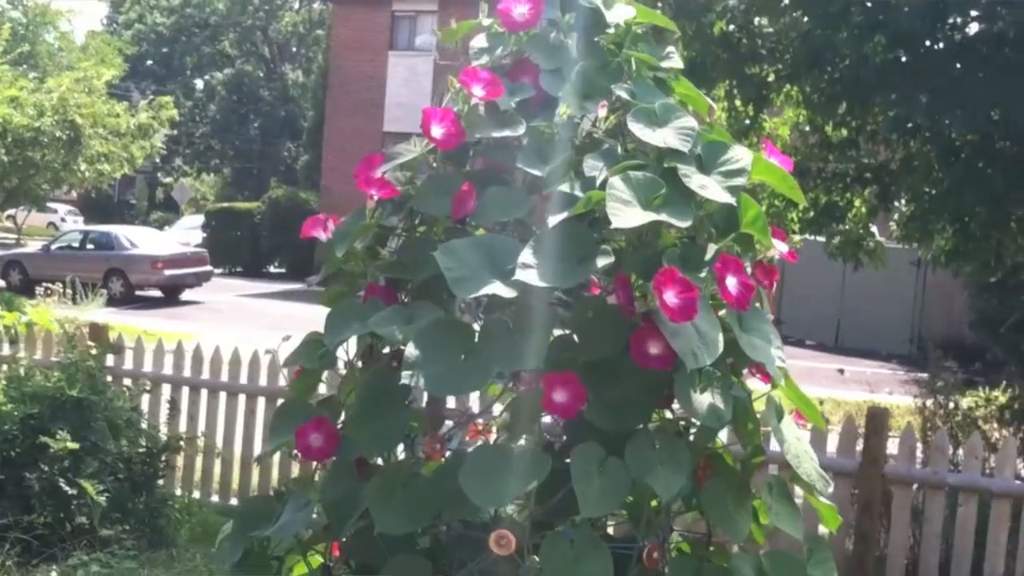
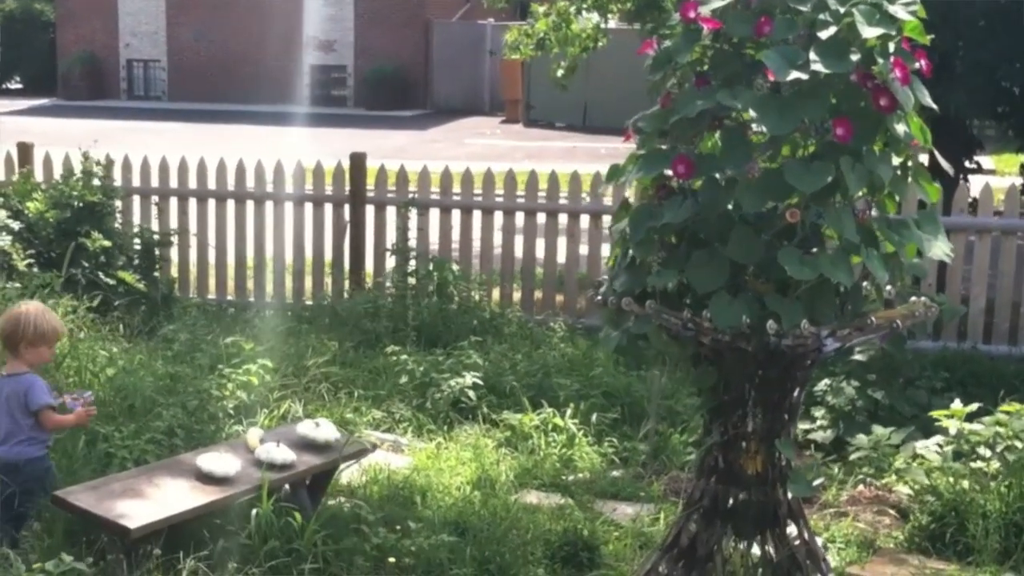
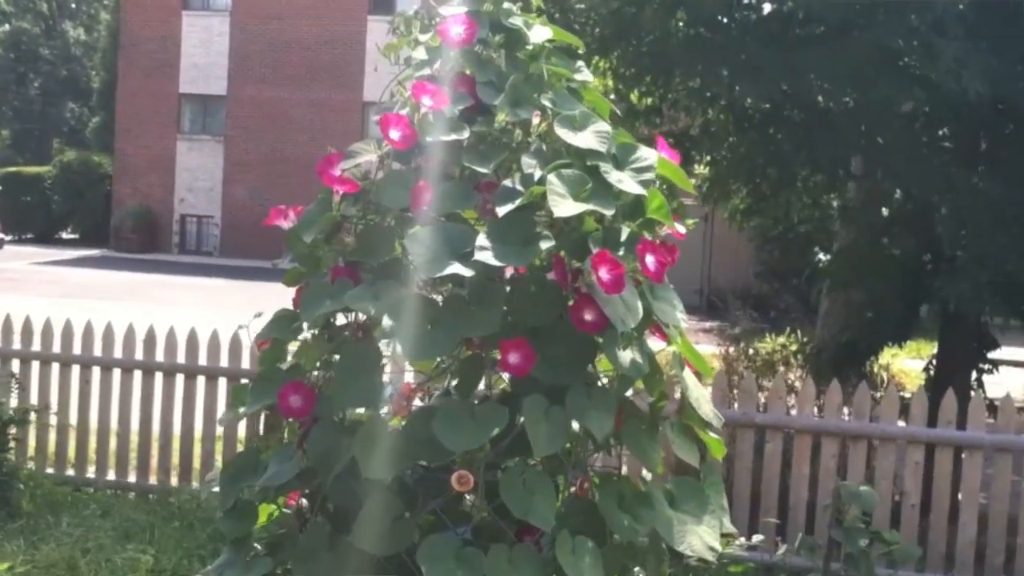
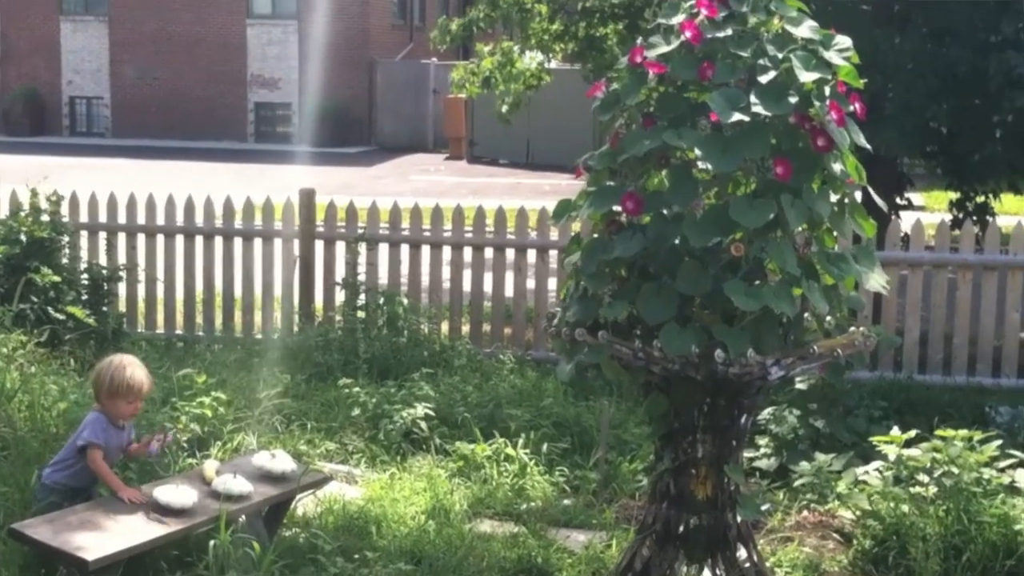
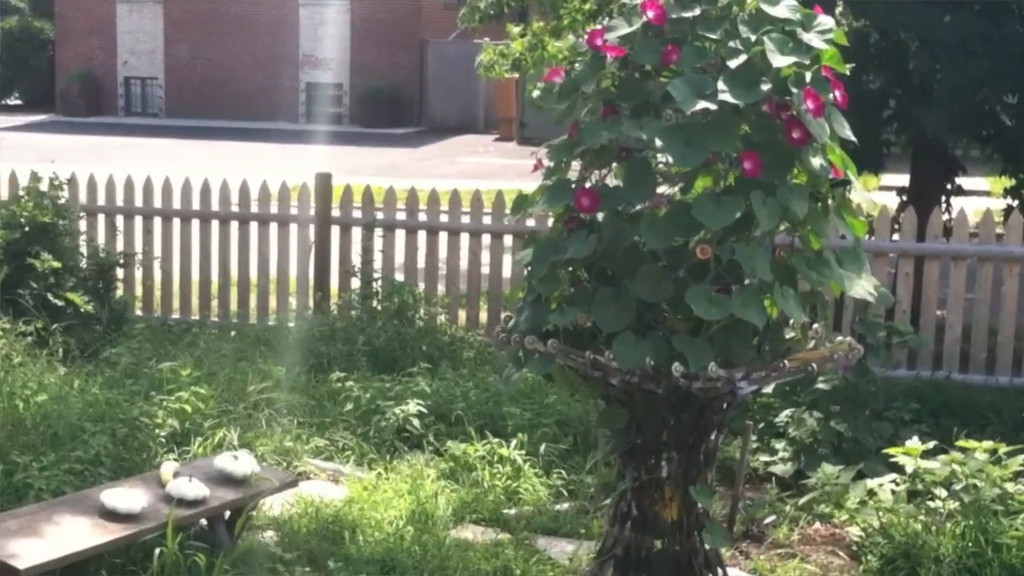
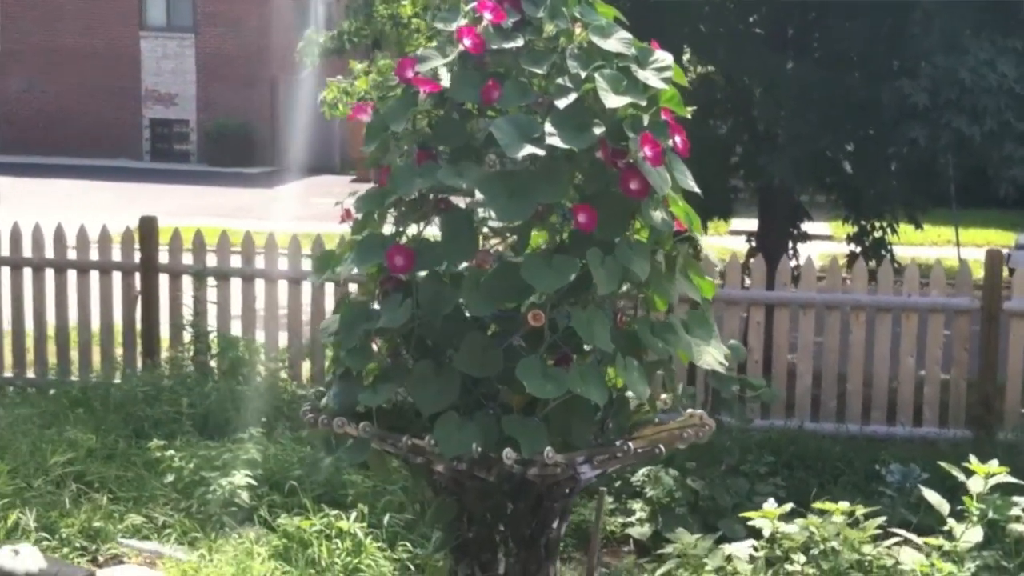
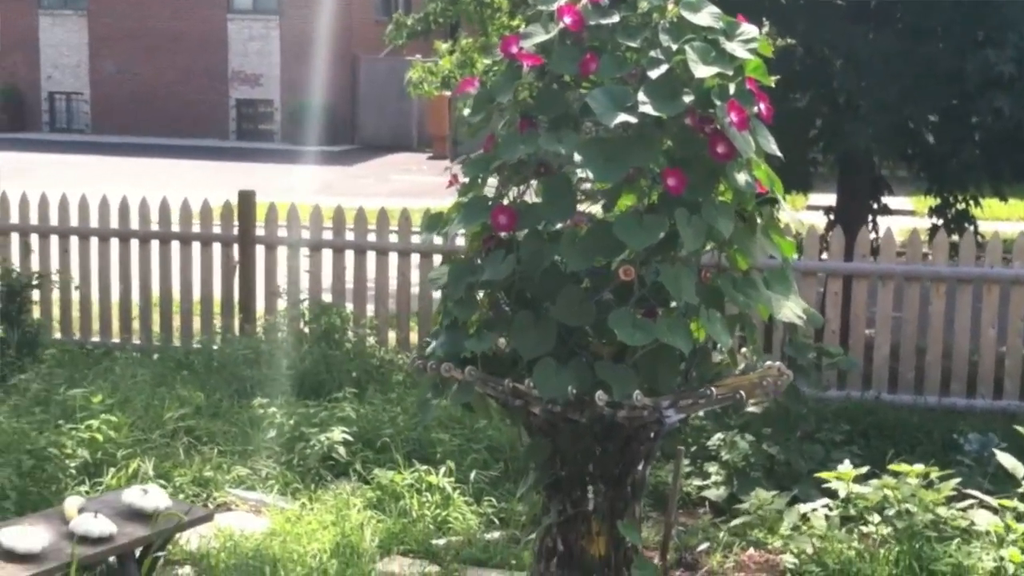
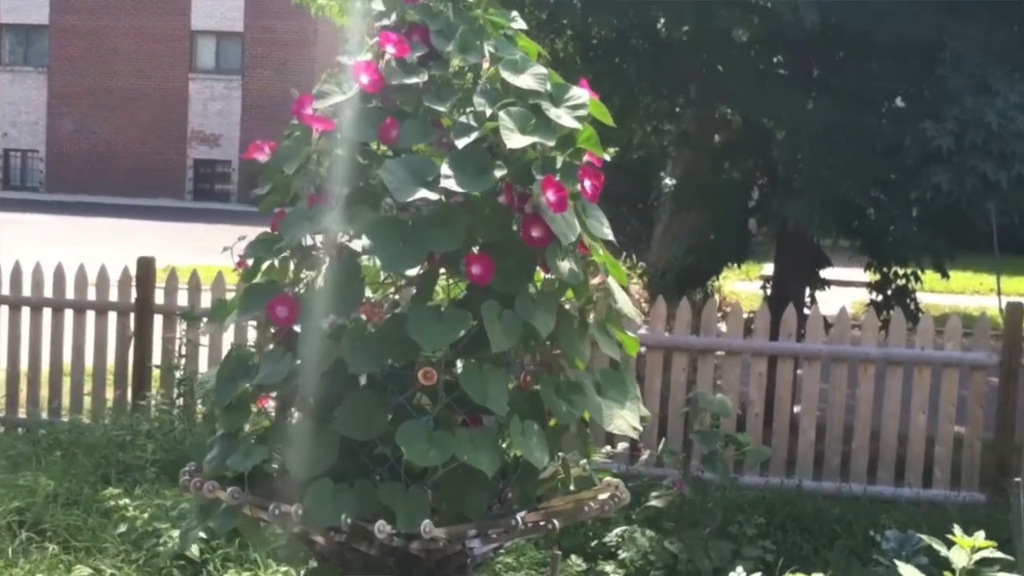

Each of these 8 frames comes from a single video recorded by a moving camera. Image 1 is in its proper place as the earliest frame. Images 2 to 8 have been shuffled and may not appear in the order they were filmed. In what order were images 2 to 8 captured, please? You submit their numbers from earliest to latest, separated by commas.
3, 8, 6, 7, 5, 2, 4
